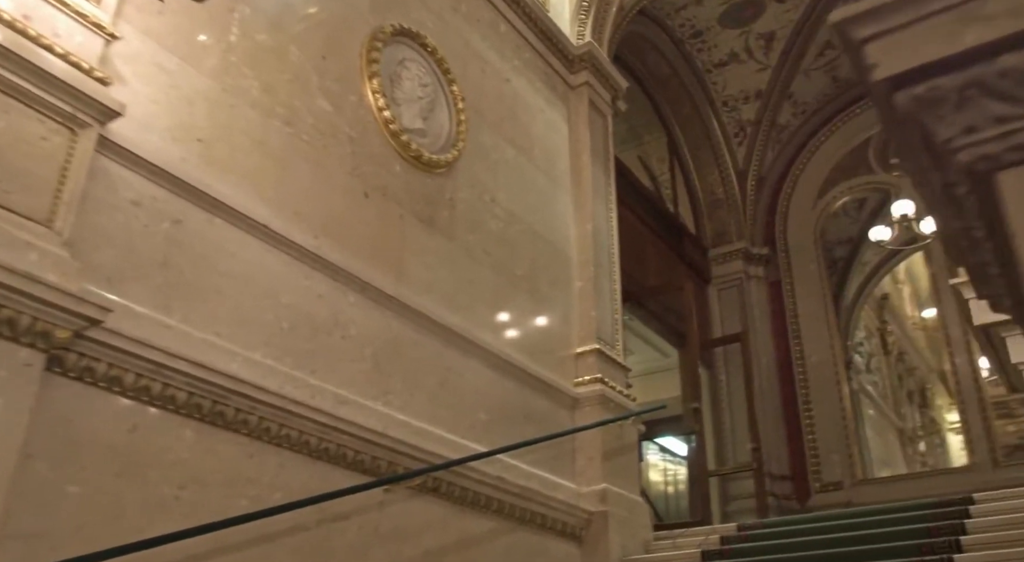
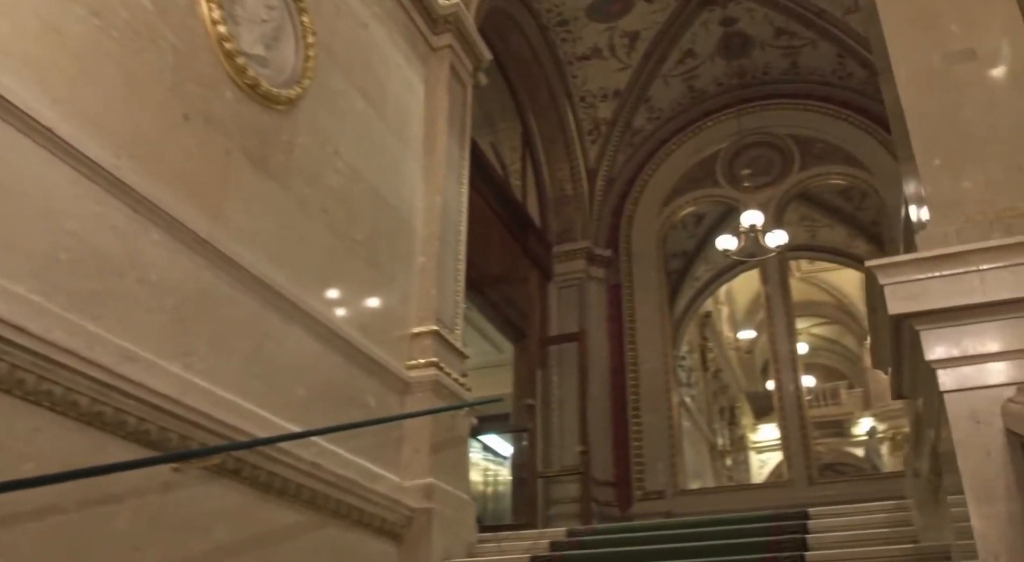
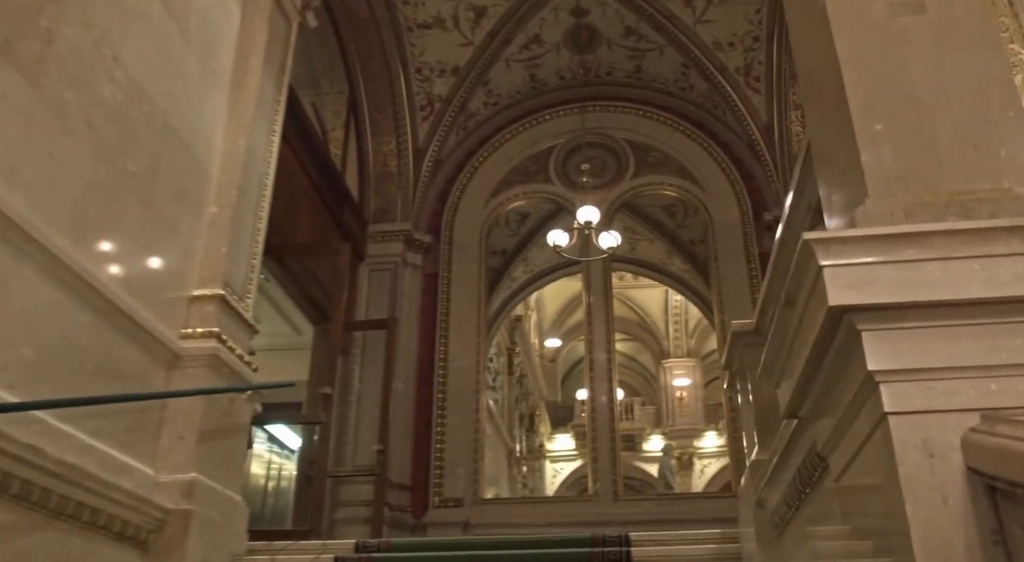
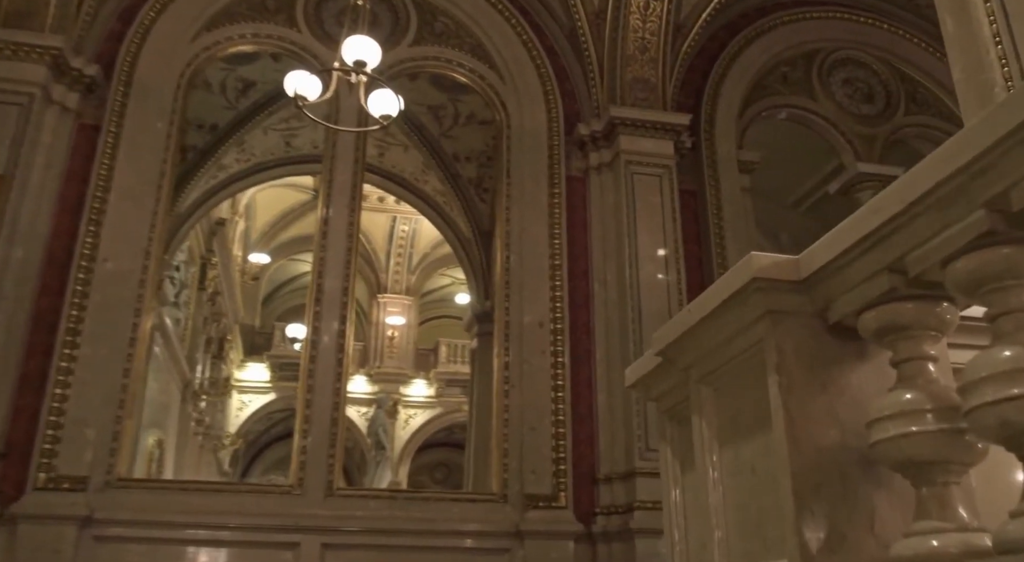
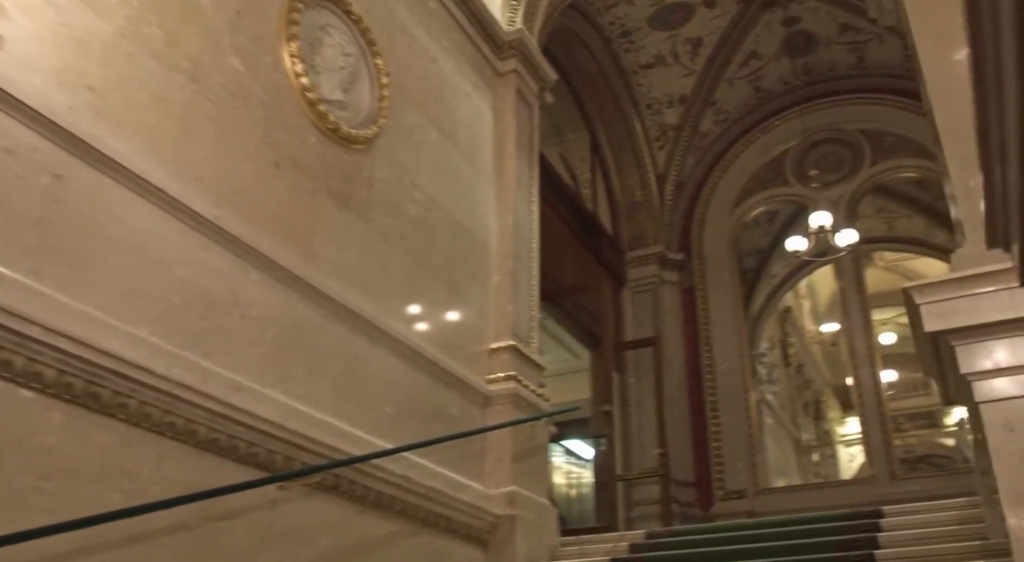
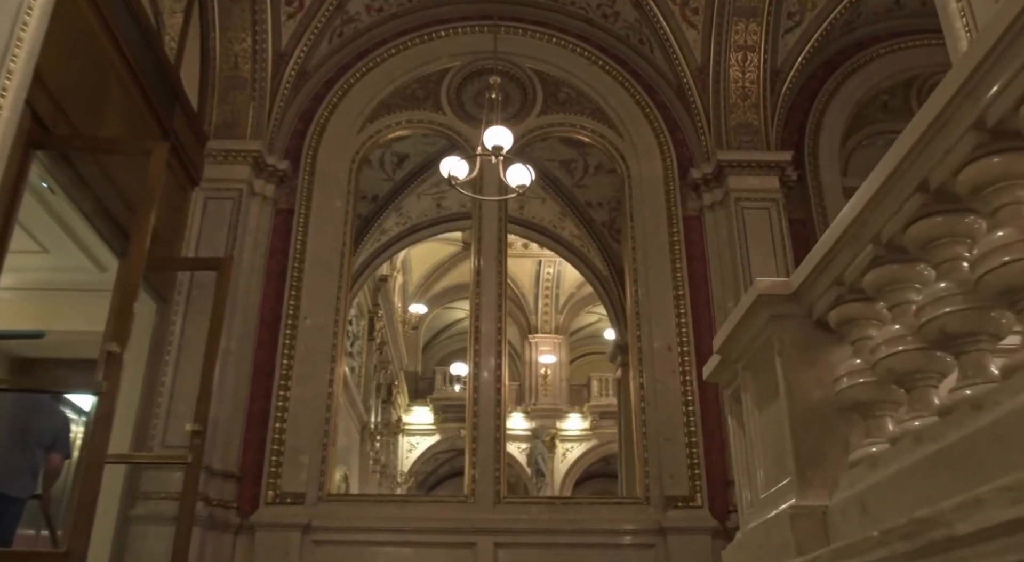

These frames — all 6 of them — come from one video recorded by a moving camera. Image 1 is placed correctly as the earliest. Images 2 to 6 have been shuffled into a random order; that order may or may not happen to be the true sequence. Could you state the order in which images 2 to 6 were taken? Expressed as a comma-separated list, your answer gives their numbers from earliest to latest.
5, 2, 3, 6, 4
